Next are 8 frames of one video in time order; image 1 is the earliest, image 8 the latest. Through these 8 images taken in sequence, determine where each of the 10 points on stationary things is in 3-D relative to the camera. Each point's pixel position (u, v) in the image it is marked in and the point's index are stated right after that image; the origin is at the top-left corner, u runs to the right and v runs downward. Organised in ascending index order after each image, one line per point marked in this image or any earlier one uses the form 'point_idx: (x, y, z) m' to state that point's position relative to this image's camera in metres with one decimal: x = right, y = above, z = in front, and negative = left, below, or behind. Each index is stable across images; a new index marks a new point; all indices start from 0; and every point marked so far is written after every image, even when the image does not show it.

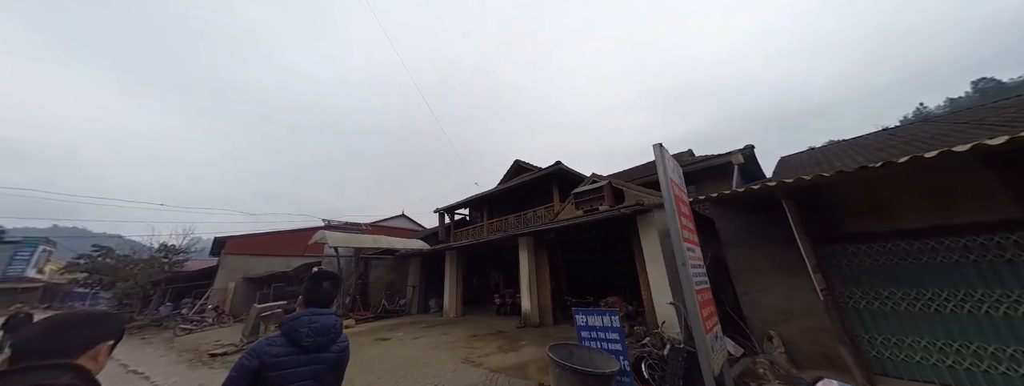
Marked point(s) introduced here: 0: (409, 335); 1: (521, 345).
0: (-2.6, -3.6, +6.6) m
1: (+0.2, -3.0, +5.0) m
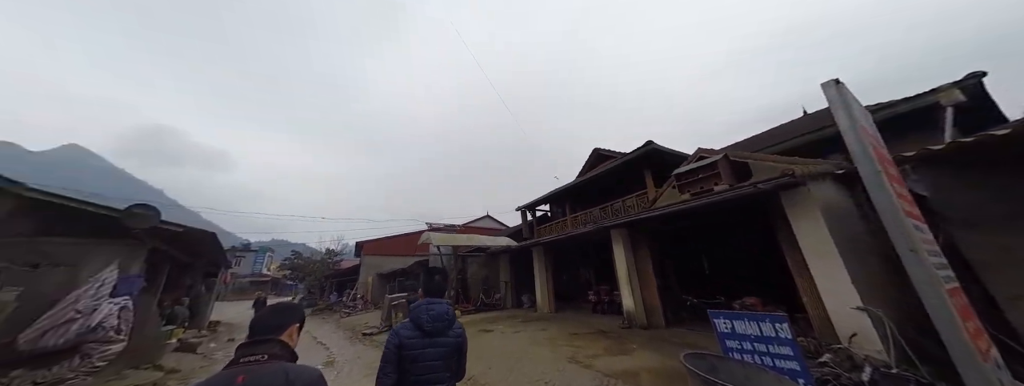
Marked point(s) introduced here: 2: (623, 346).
0: (-0.1, -3.6, +6.9) m
1: (+2.1, -2.7, +4.6) m
2: (+2.1, -2.8, +4.7) m
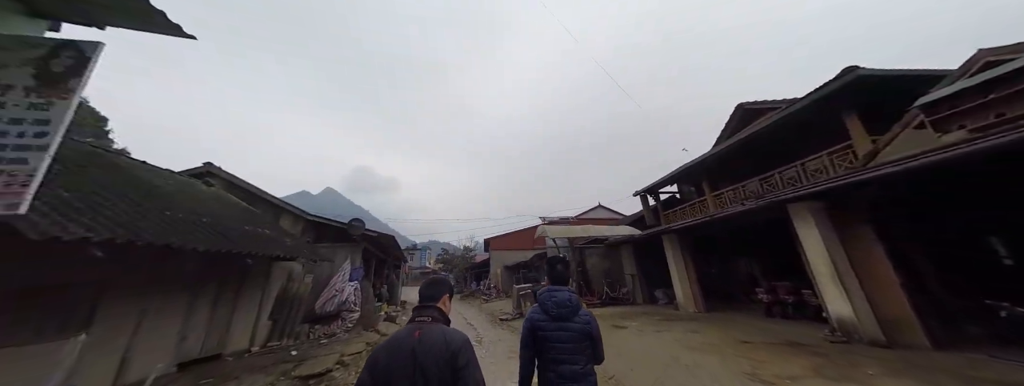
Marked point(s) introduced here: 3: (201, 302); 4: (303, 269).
0: (+3.2, -3.2, +6.2) m
1: (+4.1, -2.2, +3.2) m
2: (+4.2, -2.3, +3.4) m
3: (-5.8, -2.0, +4.8) m
4: (-5.9, -2.2, +7.3) m
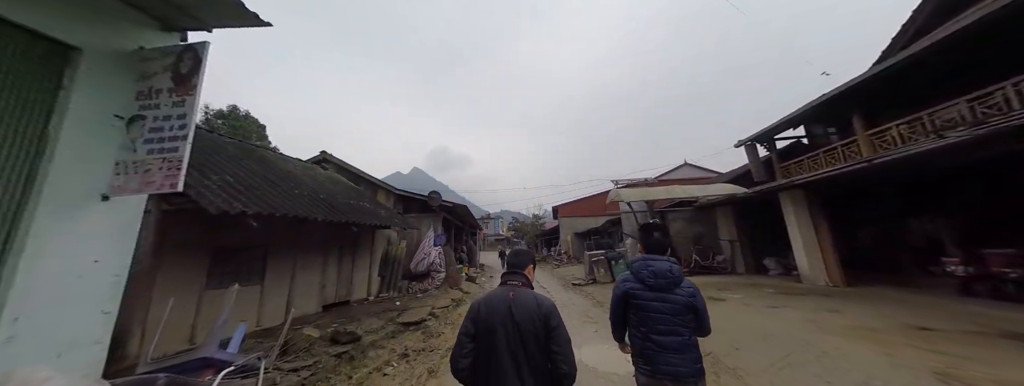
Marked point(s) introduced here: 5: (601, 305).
0: (+4.8, -2.2, +5.2) m
1: (+4.9, -1.5, +2.0) m
2: (+5.0, -1.5, +2.1) m
3: (-4.2, -1.6, +6.1) m
4: (-3.8, -1.5, +8.5) m
5: (+2.4, -3.1, +7.1) m
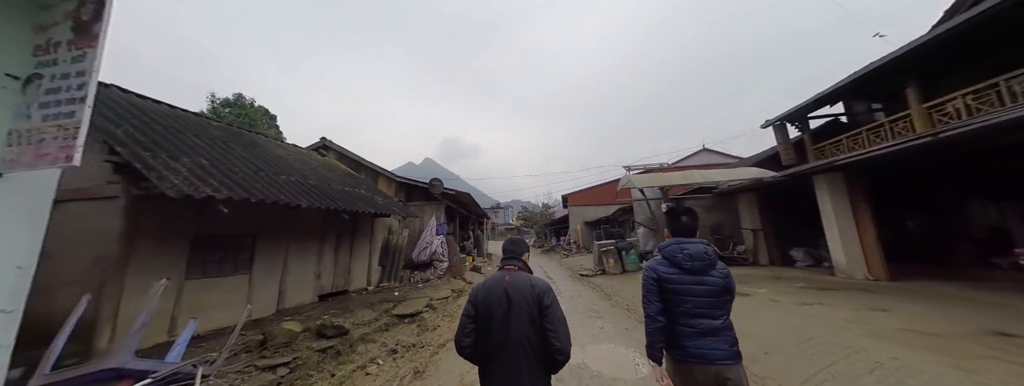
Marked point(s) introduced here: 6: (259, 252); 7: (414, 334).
0: (+4.8, -1.9, +4.7) m
1: (+4.8, -1.3, +1.4) m
2: (+4.9, -1.4, +1.6) m
3: (-4.2, -1.3, +5.9) m
4: (-3.6, -1.0, +8.3) m
5: (+2.5, -2.7, +6.7) m
6: (-4.3, -1.0, +4.4) m
7: (-1.7, -2.4, +4.4) m
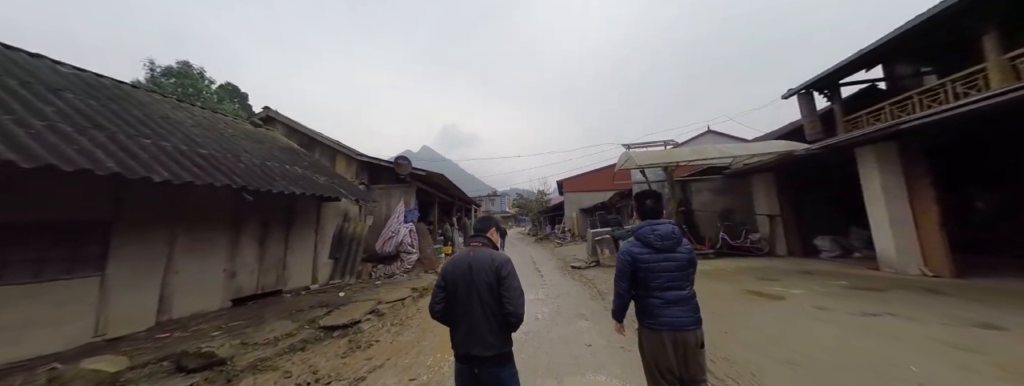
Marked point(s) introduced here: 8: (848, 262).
0: (+4.3, -1.5, +3.5) m
1: (+4.3, -1.1, +0.3) m
2: (+4.4, -1.1, +0.4) m
3: (-4.7, -0.8, +4.6) m
4: (-4.2, -0.5, +7.0) m
5: (+1.9, -2.2, +5.5) m
6: (-4.9, -0.6, +3.2) m
7: (-2.2, -2.0, +3.2) m
8: (+7.7, -1.6, +5.9) m
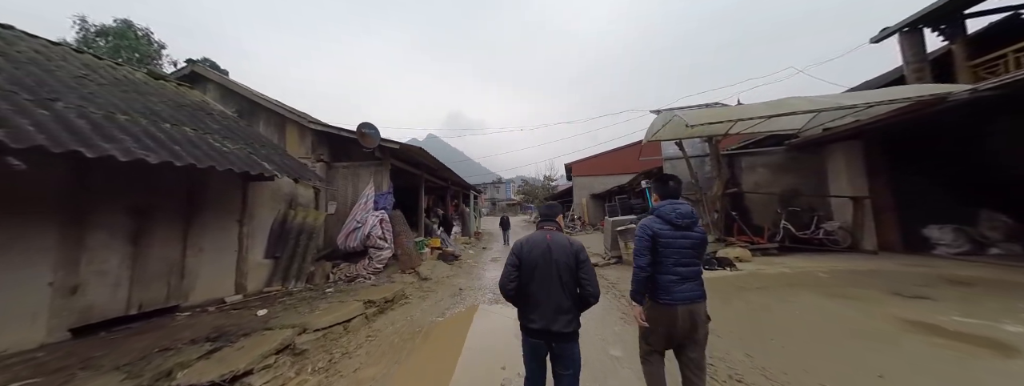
0: (+4.2, -1.1, +1.8) m
1: (+4.1, -0.9, -1.5) m
2: (+4.2, -0.9, -1.3) m
3: (-4.8, -0.5, +3.1) m
4: (-4.2, -0.1, +5.4) m
5: (+1.9, -1.8, +3.9) m
6: (-5.0, -0.4, +1.6) m
7: (-2.3, -1.7, +1.7) m
8: (+7.6, -1.1, +4.1) m
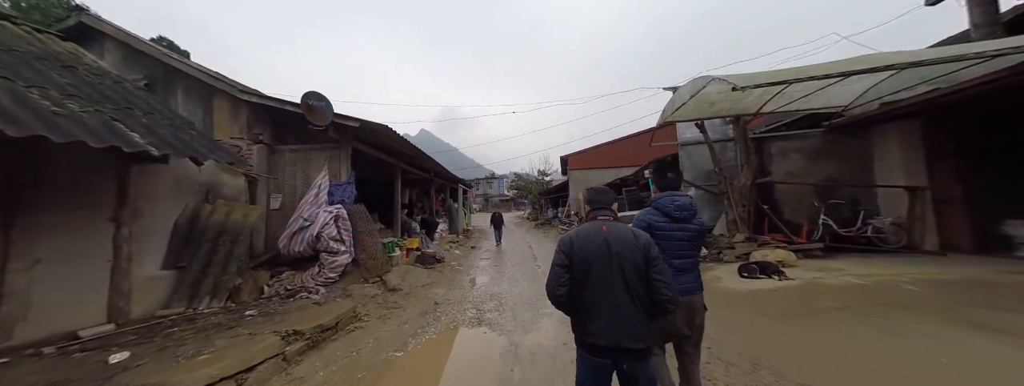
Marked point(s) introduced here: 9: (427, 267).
0: (+4.1, -1.0, +0.8) m
1: (+4.1, -0.8, -2.5) m
2: (+4.2, -0.8, -2.3) m
3: (-4.9, -0.4, +1.8) m
4: (-4.4, +0.1, +4.2) m
5: (+1.8, -1.6, +2.8) m
6: (-5.1, -0.3, +0.4) m
7: (-2.4, -1.6, +0.5) m
8: (+7.5, -0.9, +3.2) m
9: (-2.1, -1.8, +6.4) m
